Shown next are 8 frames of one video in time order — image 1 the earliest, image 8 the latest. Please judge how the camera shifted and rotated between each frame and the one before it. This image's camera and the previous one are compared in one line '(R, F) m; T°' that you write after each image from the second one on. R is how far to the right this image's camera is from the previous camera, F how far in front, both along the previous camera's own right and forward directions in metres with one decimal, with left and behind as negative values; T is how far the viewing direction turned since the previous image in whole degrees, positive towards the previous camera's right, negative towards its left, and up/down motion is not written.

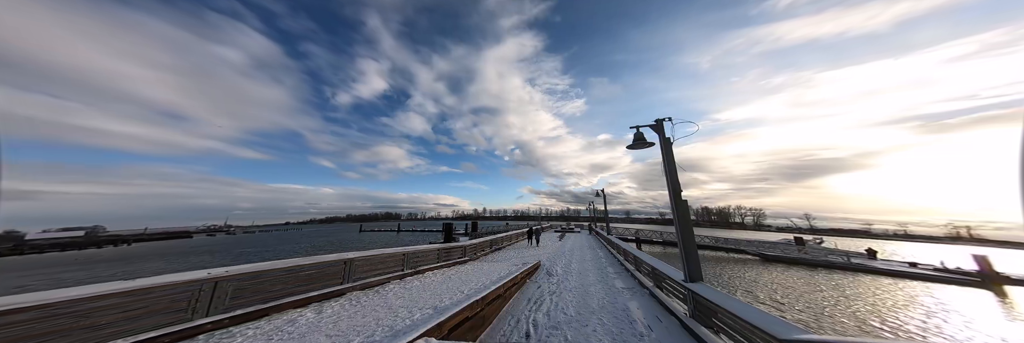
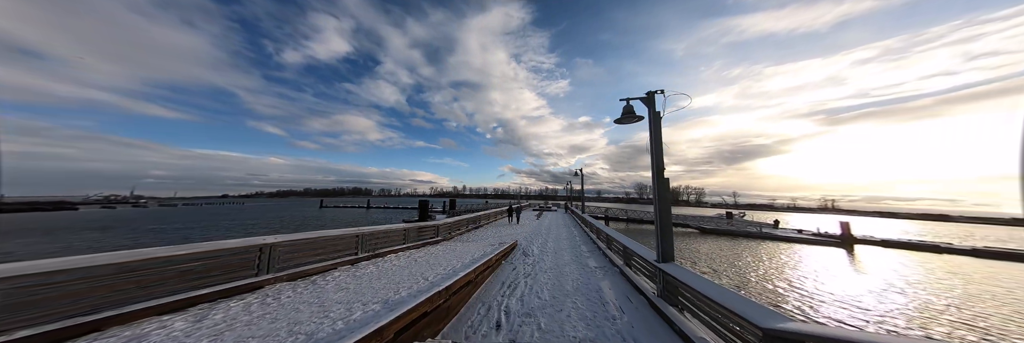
(+0.2, +0.7) m; +6°
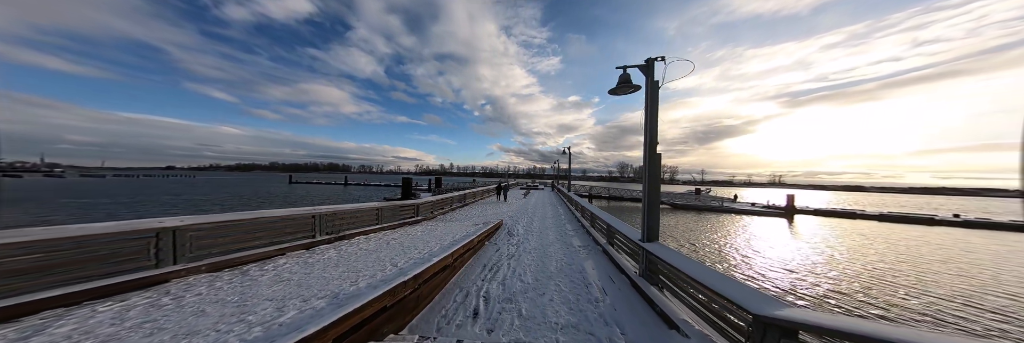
(+0.1, +0.5) m; +3°
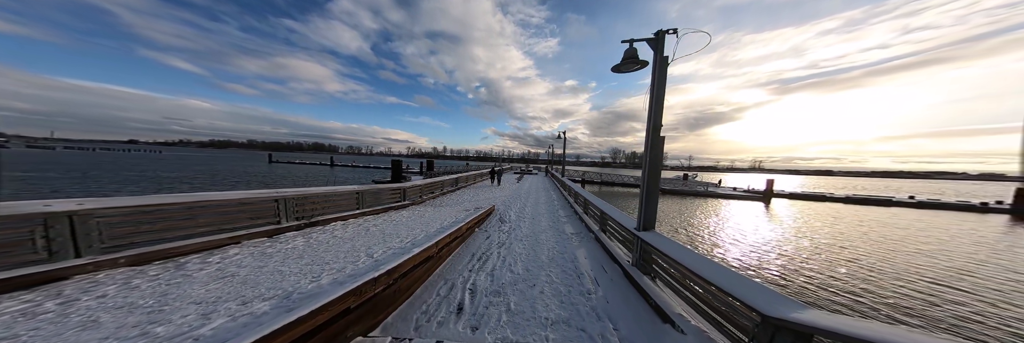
(+0.1, +0.4) m; +2°
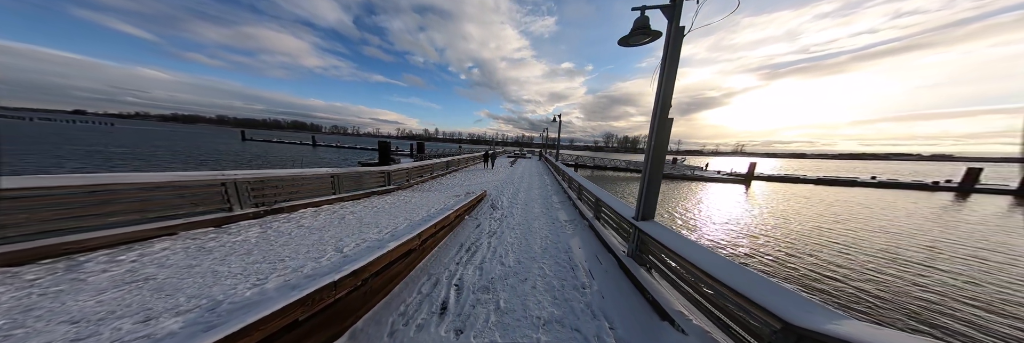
(0.0, +0.5) m; +2°
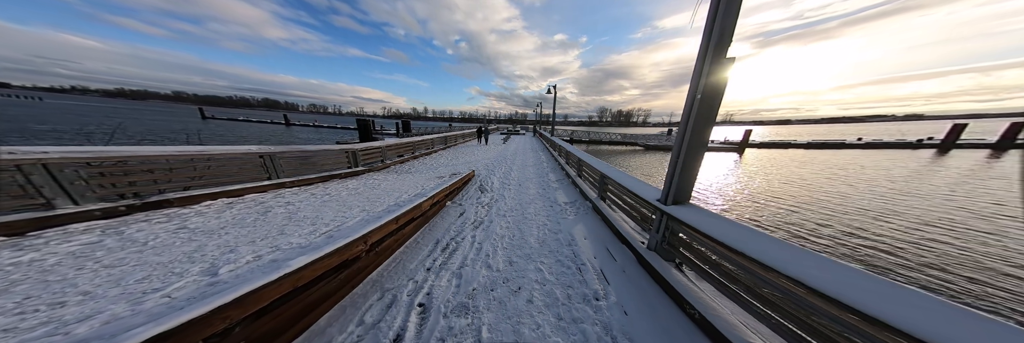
(+0.1, +1.2) m; +2°
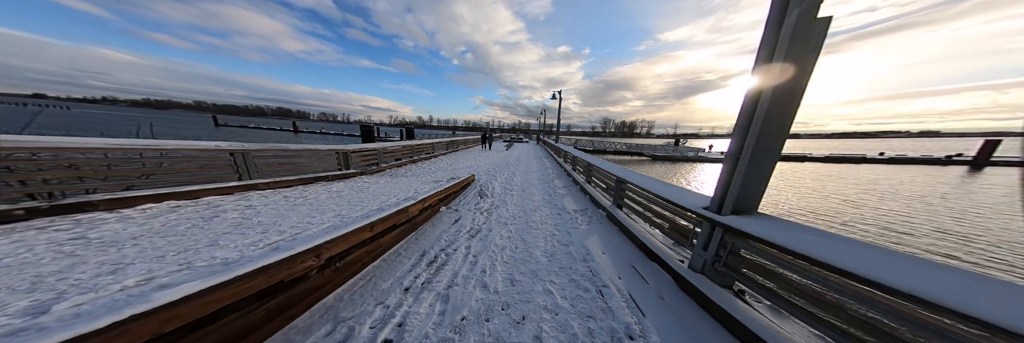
(0.0, +0.6) m; -1°
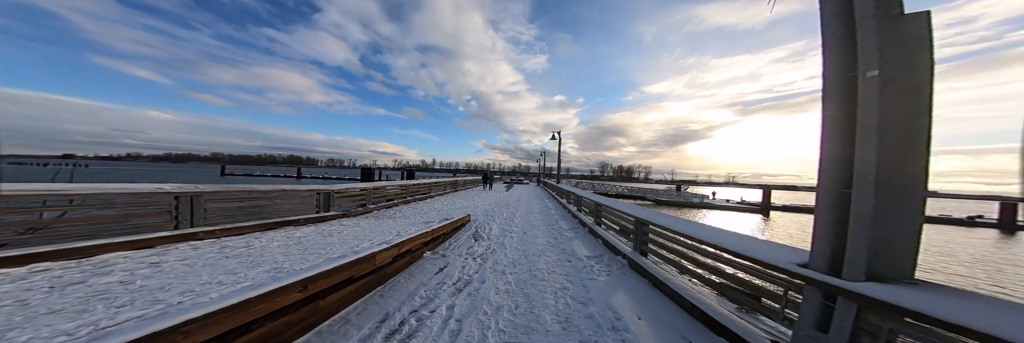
(+0.1, +0.6) m; -1°
